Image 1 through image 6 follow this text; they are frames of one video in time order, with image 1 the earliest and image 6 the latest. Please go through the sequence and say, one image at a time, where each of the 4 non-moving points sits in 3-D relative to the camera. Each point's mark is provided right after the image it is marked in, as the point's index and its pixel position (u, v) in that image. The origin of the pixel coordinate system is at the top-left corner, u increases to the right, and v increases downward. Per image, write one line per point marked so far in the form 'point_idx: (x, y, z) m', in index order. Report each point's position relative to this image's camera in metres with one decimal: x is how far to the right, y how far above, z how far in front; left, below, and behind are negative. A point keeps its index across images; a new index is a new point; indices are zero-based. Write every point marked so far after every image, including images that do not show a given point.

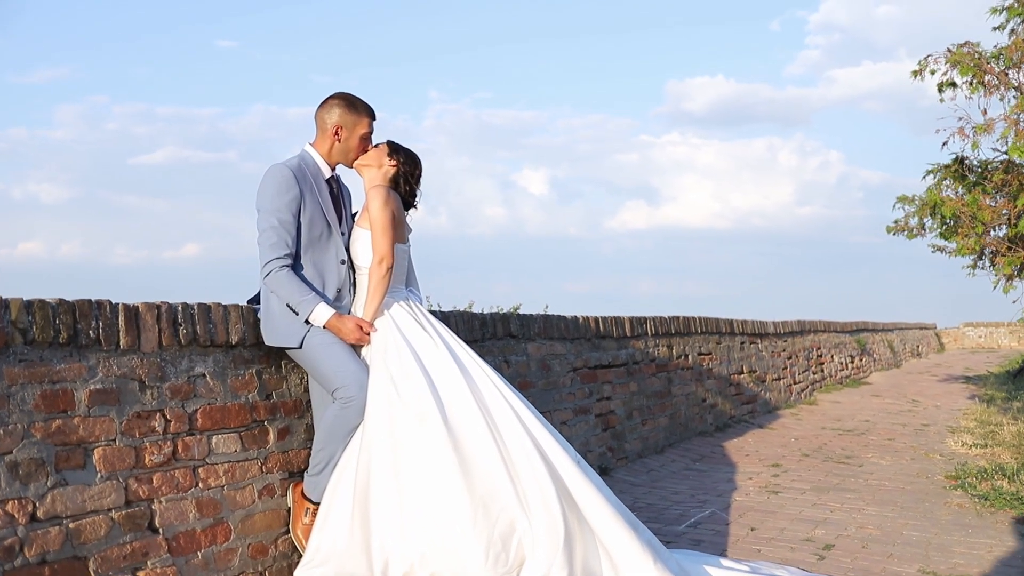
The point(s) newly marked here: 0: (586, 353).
0: (+0.6, -0.5, +7.3) m
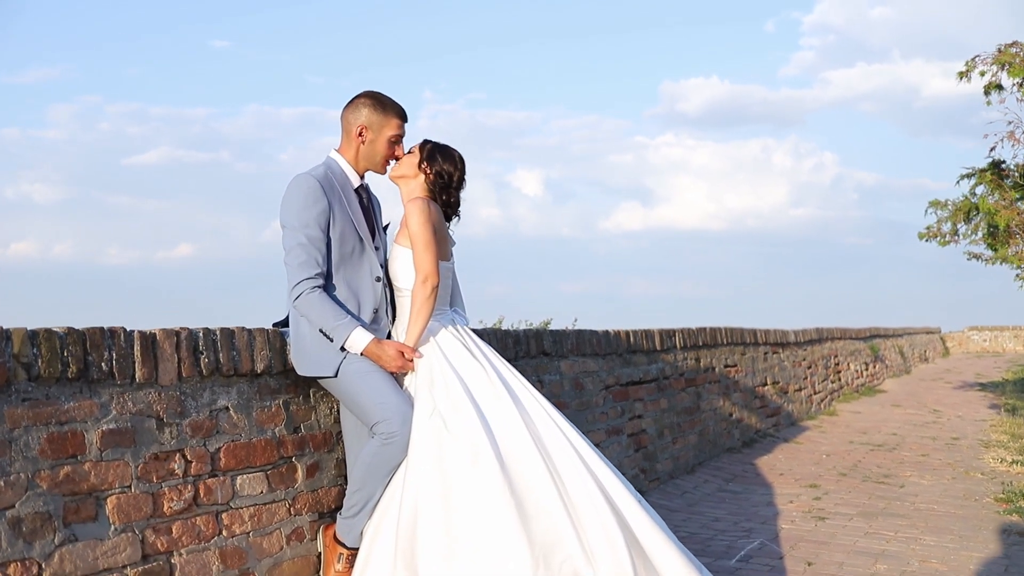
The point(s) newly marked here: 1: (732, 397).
0: (+0.7, -0.6, +6.9) m
1: (+2.1, -1.0, +9.3) m
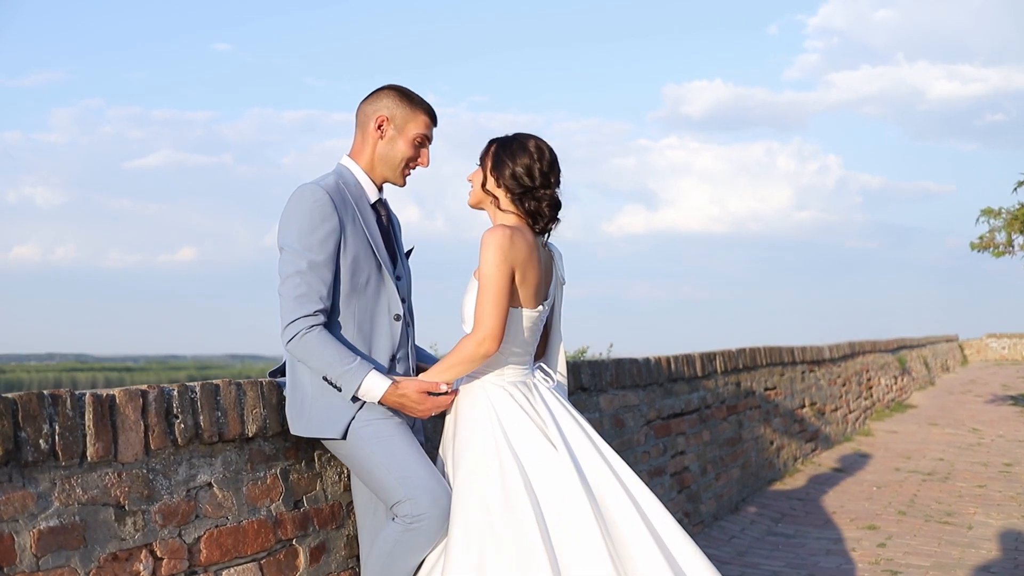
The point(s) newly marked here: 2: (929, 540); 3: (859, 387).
0: (+0.9, -0.7, +6.1) m
1: (+2.3, -1.2, +8.6) m
2: (+2.8, -1.7, +6.5) m
3: (+4.6, -1.3, +12.9) m
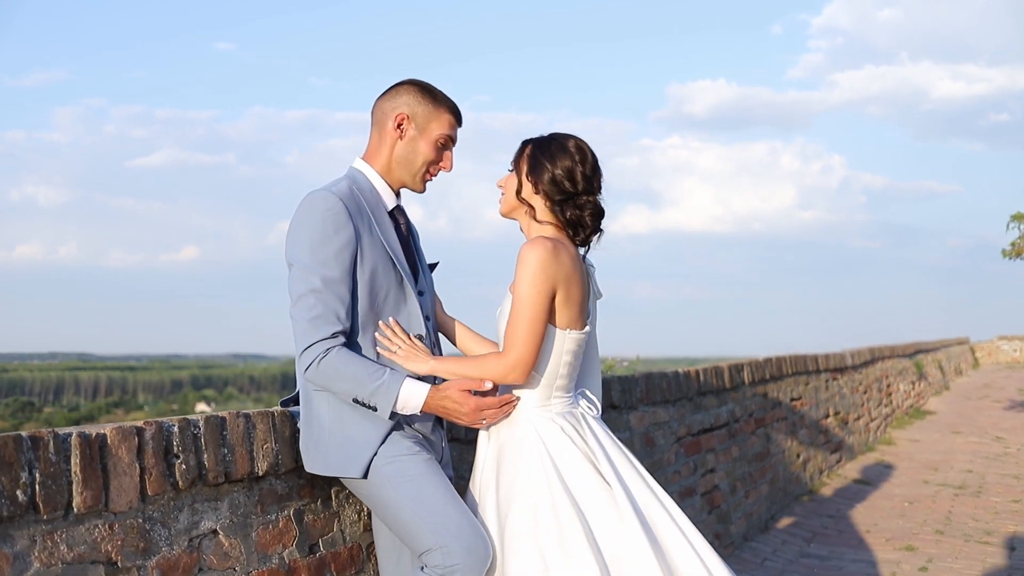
0: (+1.0, -0.8, +5.8) m
1: (+2.4, -1.2, +8.2) m
2: (+2.9, -1.7, +6.2) m
3: (+4.7, -1.4, +12.5) m
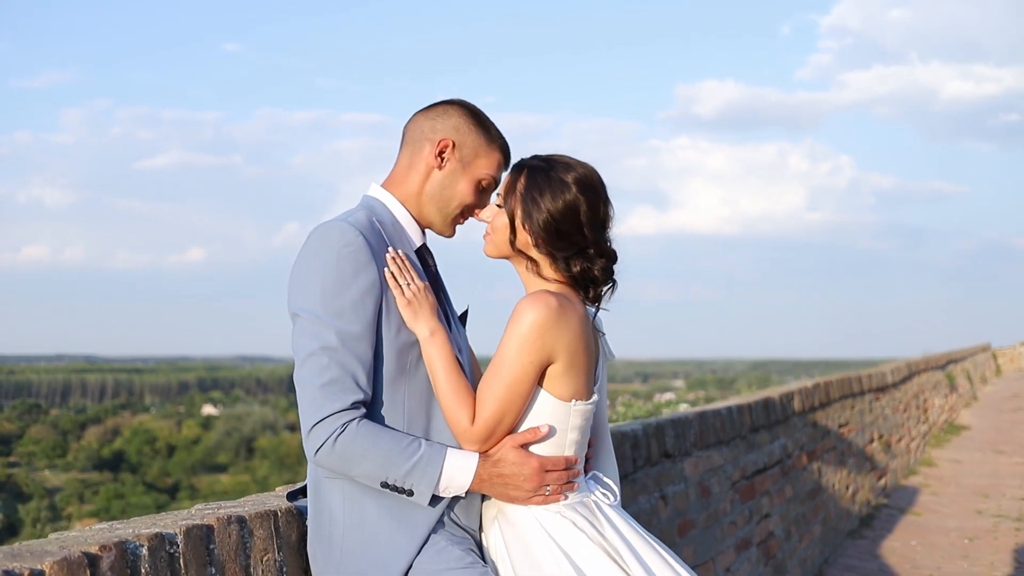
0: (+1.2, -0.9, +5.2) m
1: (+2.6, -1.4, +7.6) m
2: (+3.1, -1.9, +5.5) m
3: (+4.9, -1.5, +11.9) m
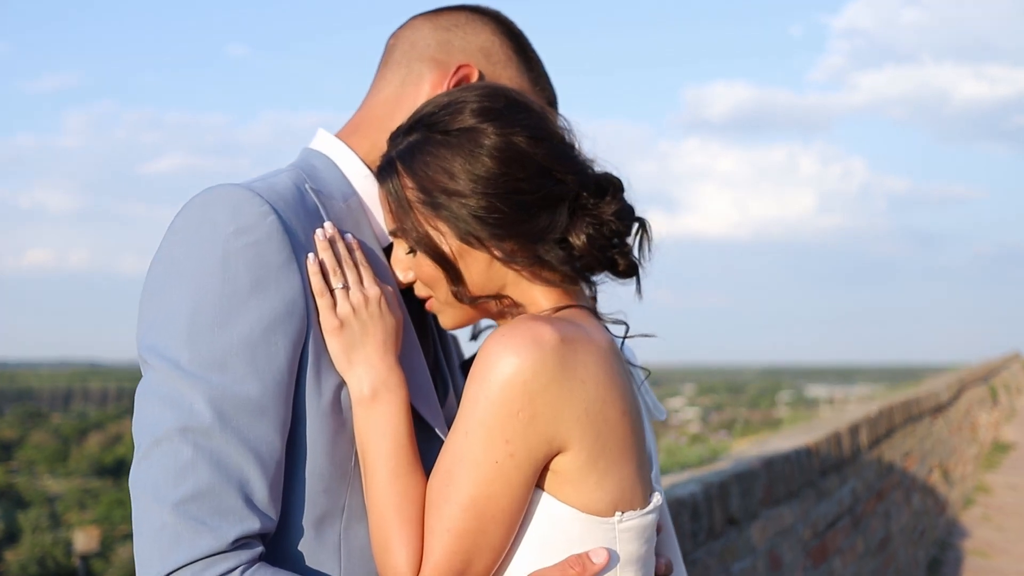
0: (+1.3, -1.0, +4.1) m
1: (+2.7, -1.4, +6.6) m
2: (+3.1, -1.9, +4.5) m
3: (+5.0, -1.6, +10.8) m
